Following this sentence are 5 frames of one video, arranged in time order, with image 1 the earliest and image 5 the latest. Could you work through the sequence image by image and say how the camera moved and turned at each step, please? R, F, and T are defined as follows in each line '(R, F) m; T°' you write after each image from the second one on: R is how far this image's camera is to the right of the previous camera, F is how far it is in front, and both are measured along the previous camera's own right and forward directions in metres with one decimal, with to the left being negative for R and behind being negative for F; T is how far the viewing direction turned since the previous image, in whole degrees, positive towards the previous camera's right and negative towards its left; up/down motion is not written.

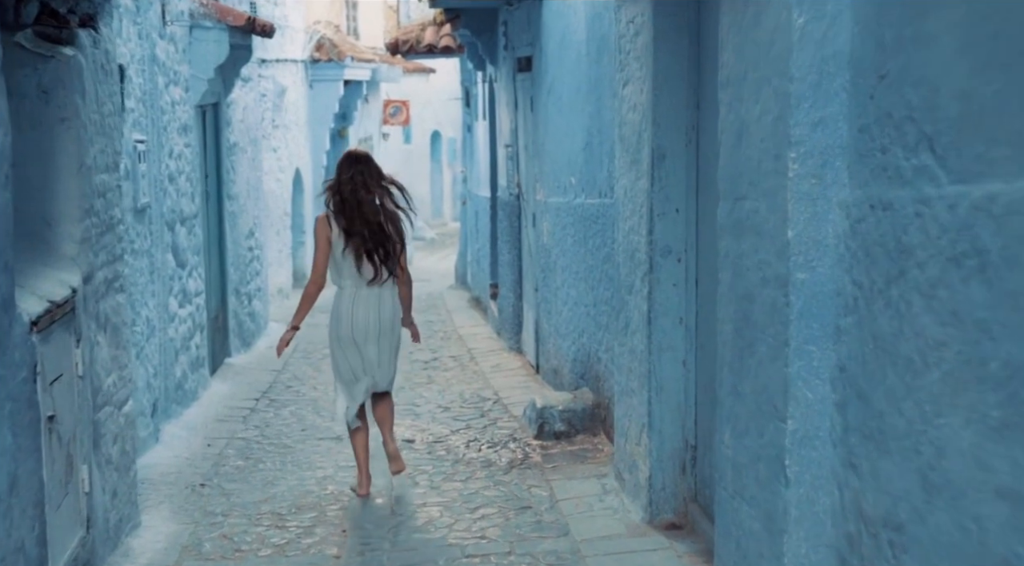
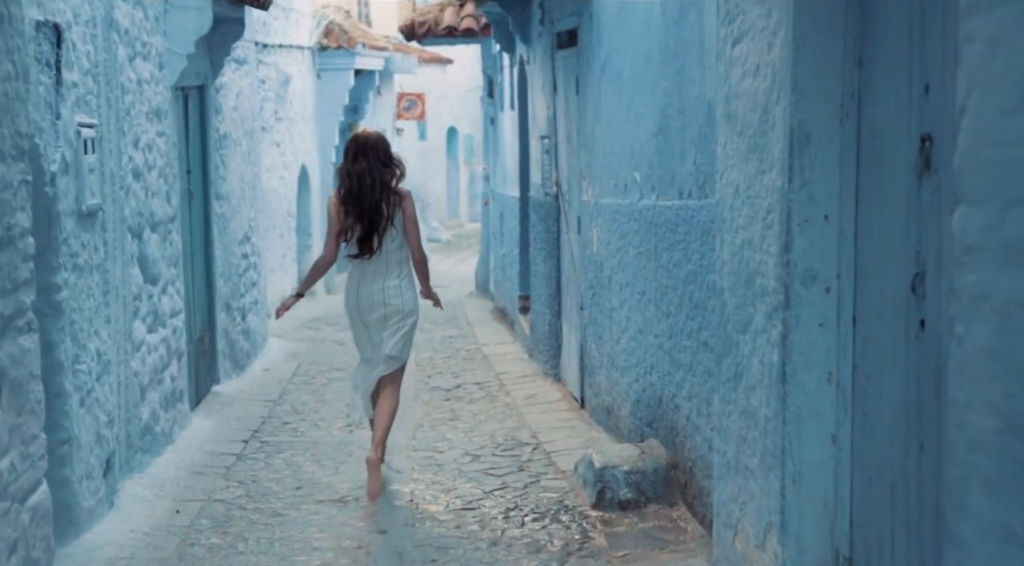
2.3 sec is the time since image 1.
(-0.2, +1.7) m; -1°
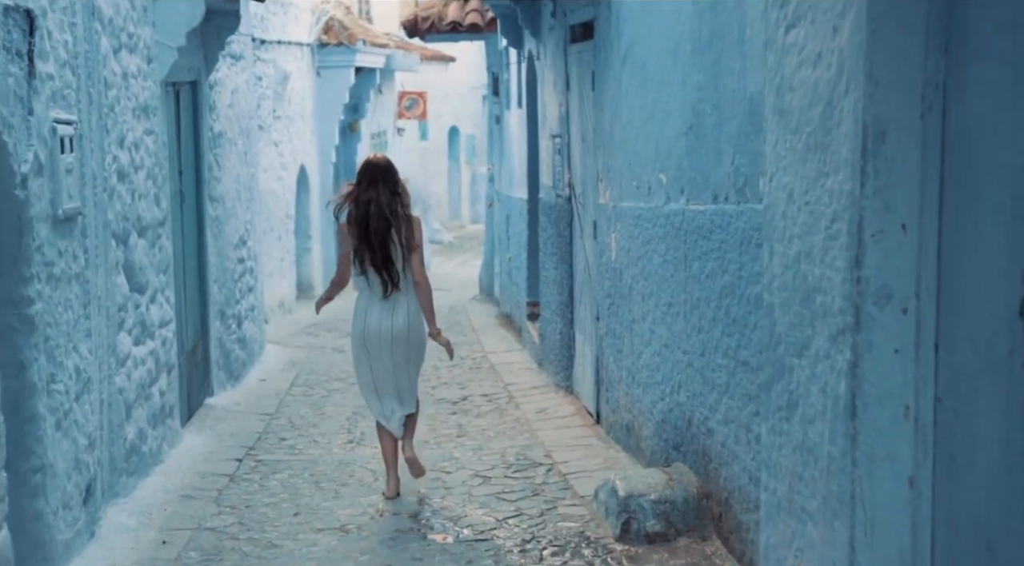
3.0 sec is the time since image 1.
(-0.1, +0.5) m; 0°
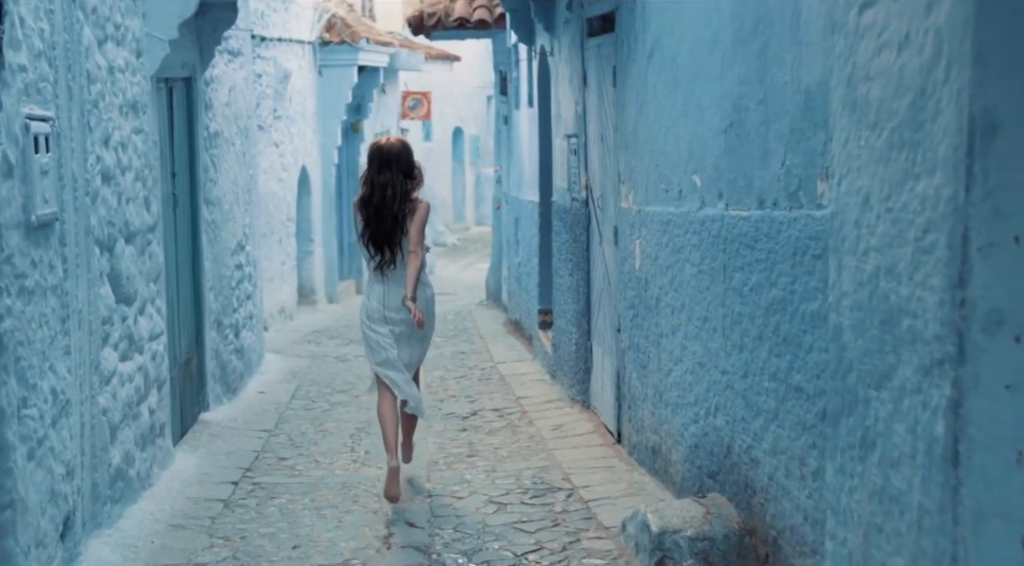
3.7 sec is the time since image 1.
(-0.1, +0.5) m; 0°
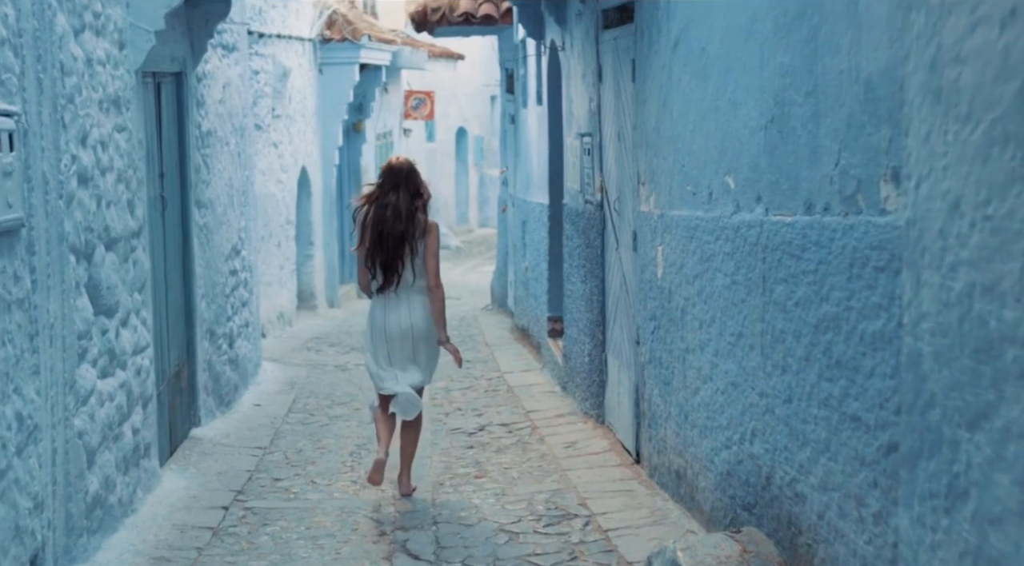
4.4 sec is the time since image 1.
(0.0, +0.5) m; 0°
